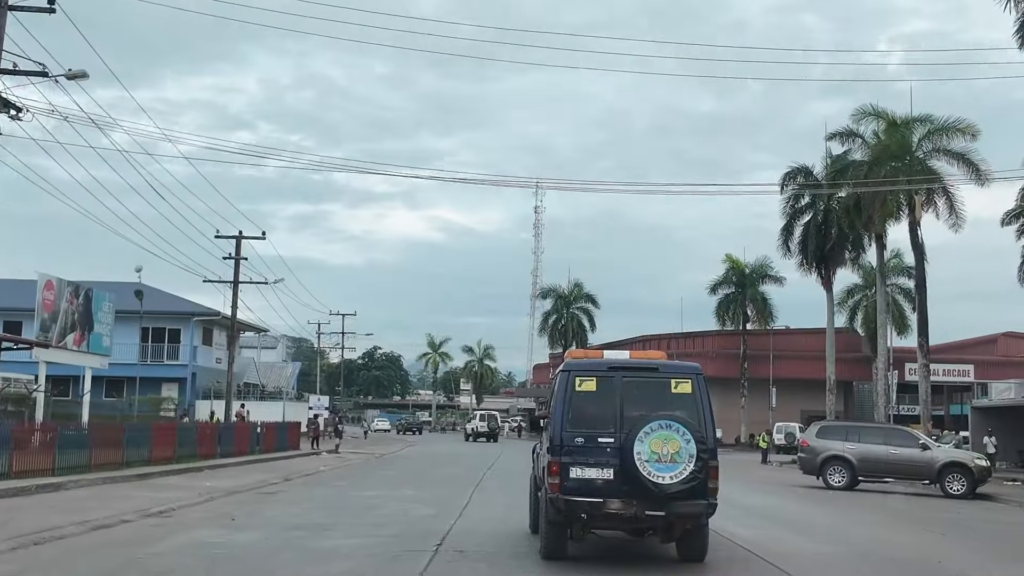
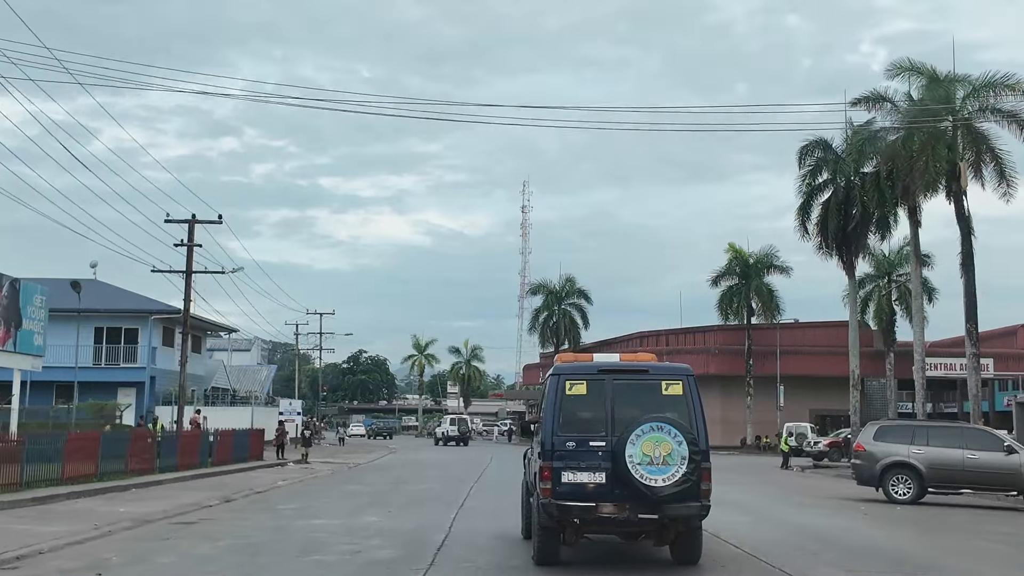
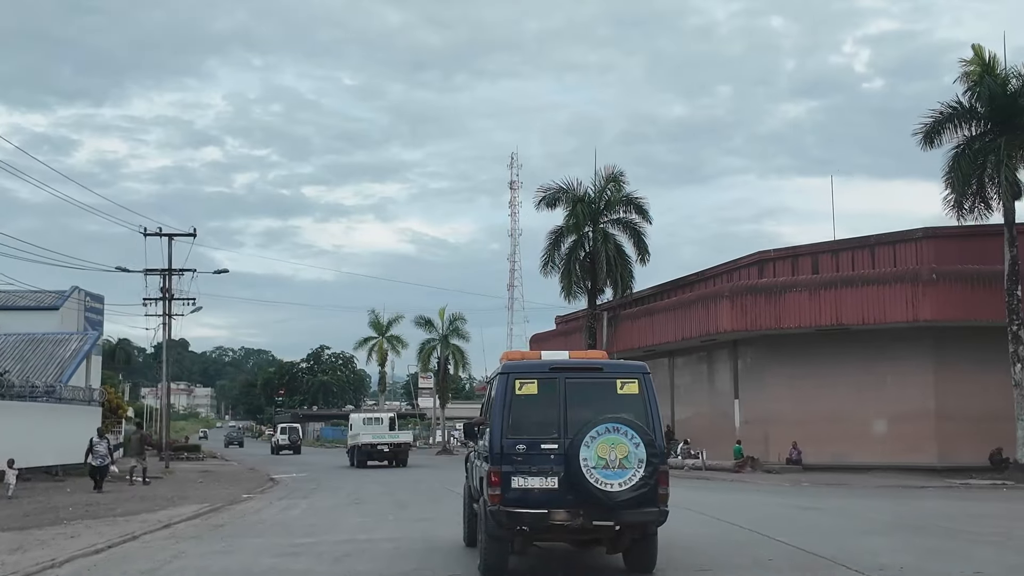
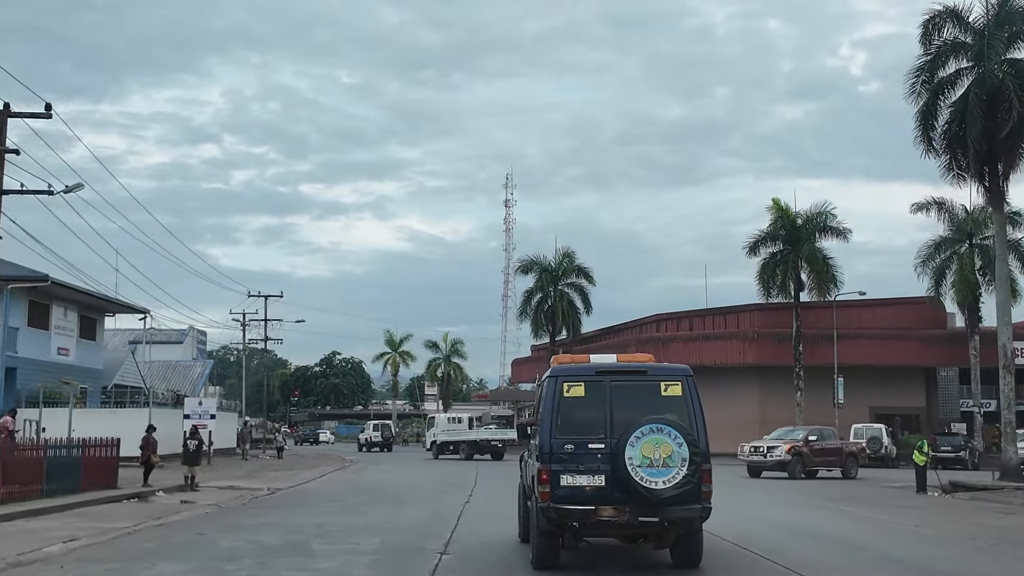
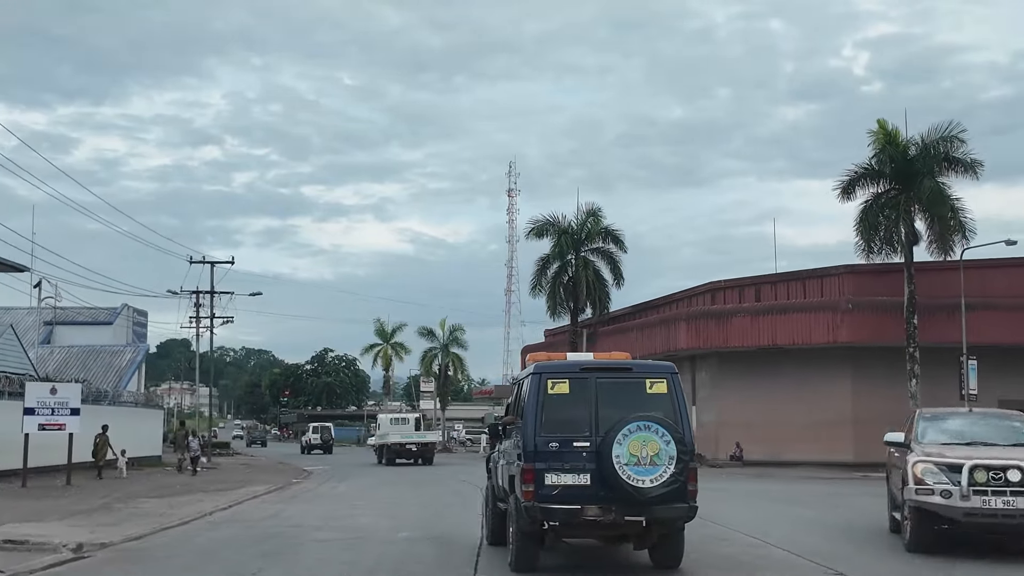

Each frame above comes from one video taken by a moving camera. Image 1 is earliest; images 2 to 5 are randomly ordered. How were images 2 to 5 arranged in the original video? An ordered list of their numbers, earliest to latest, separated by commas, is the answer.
2, 4, 5, 3
